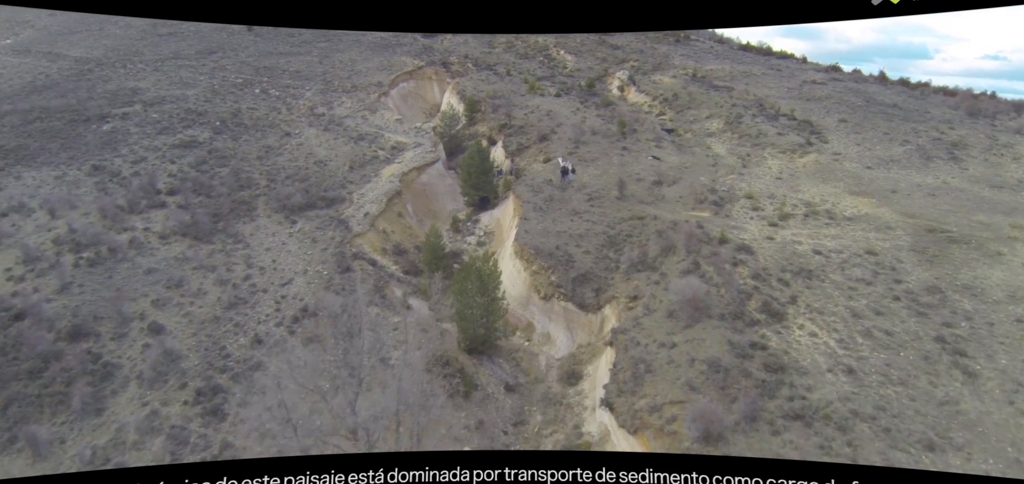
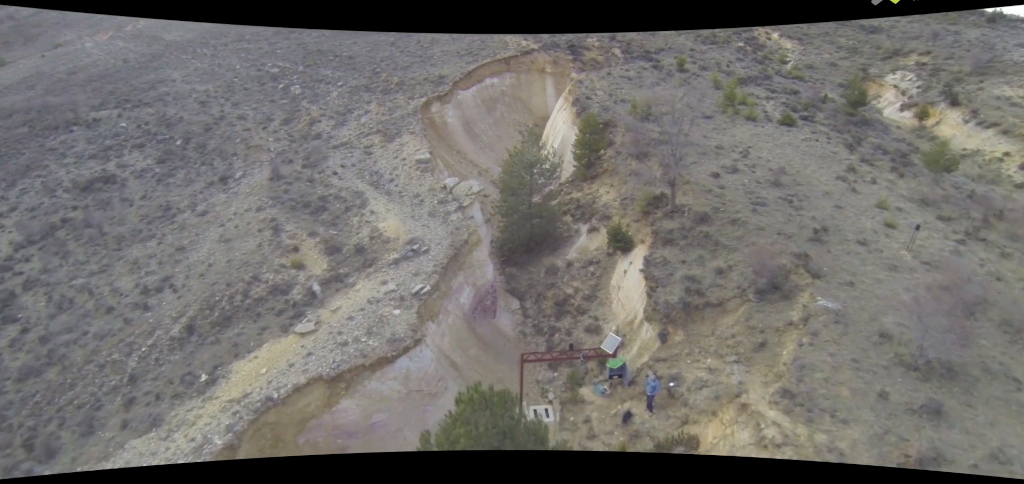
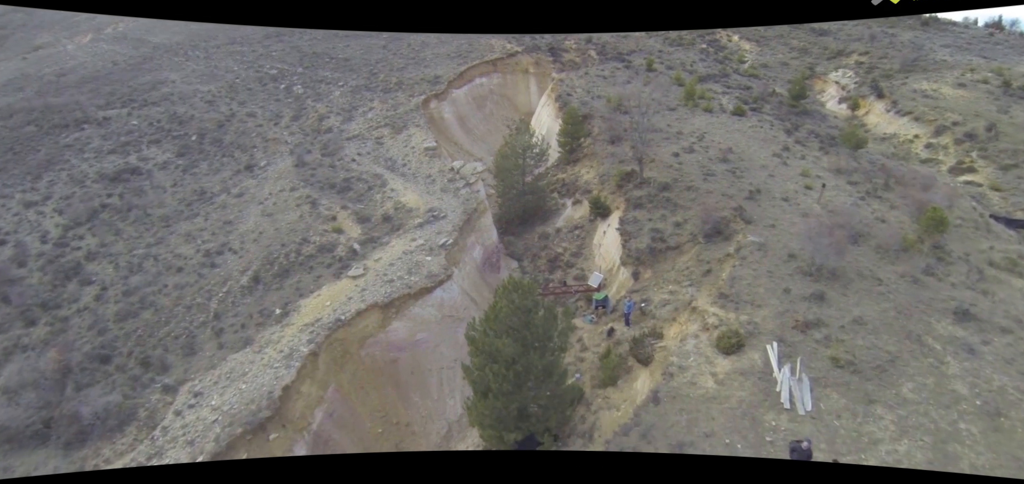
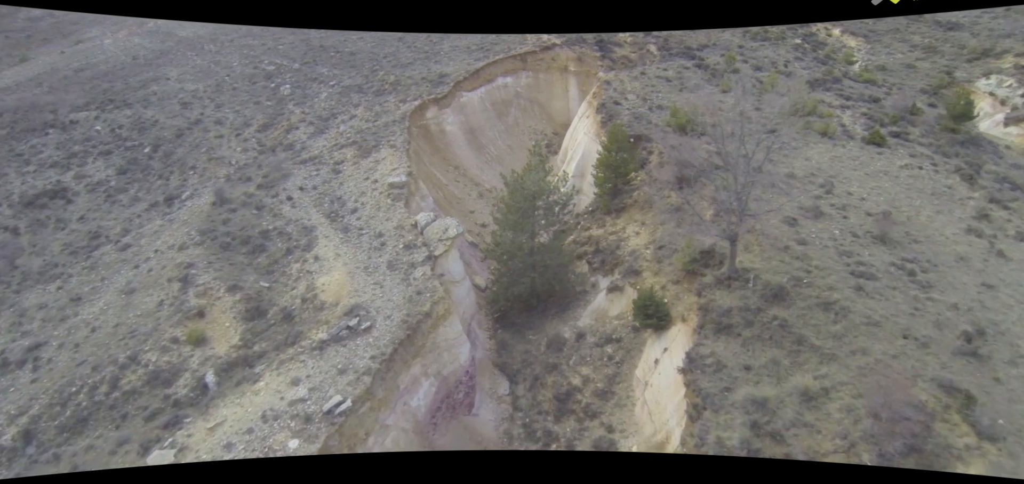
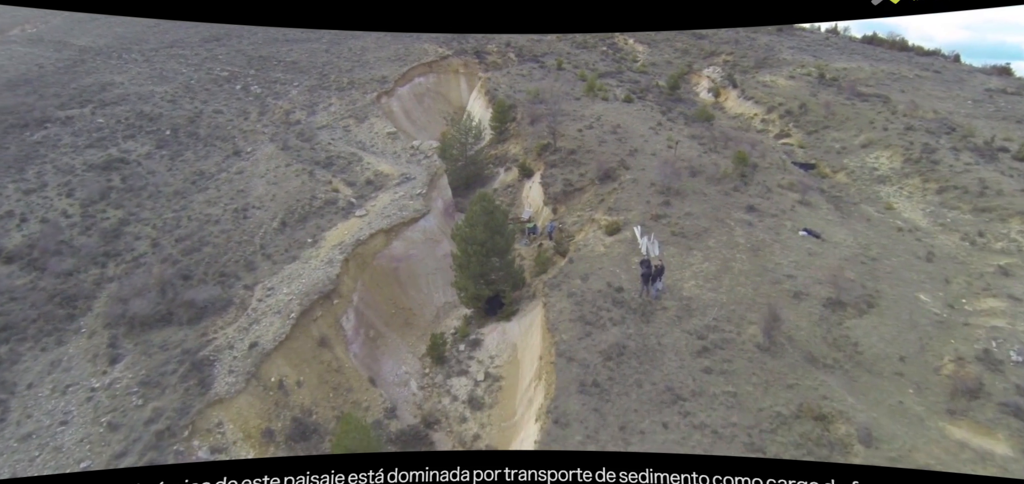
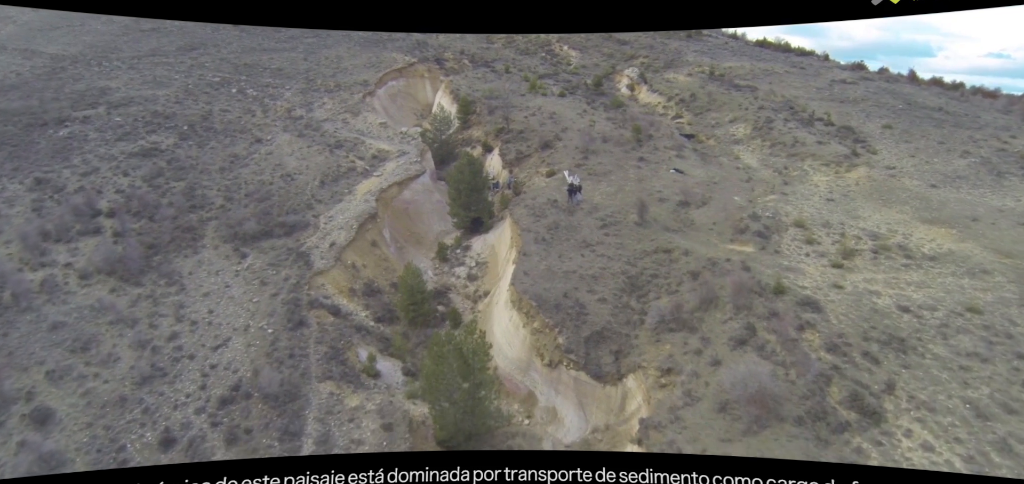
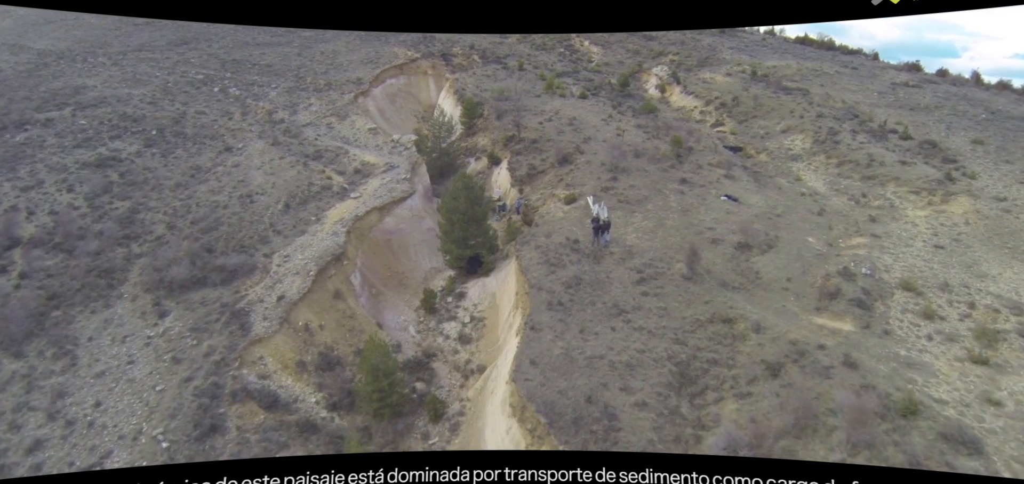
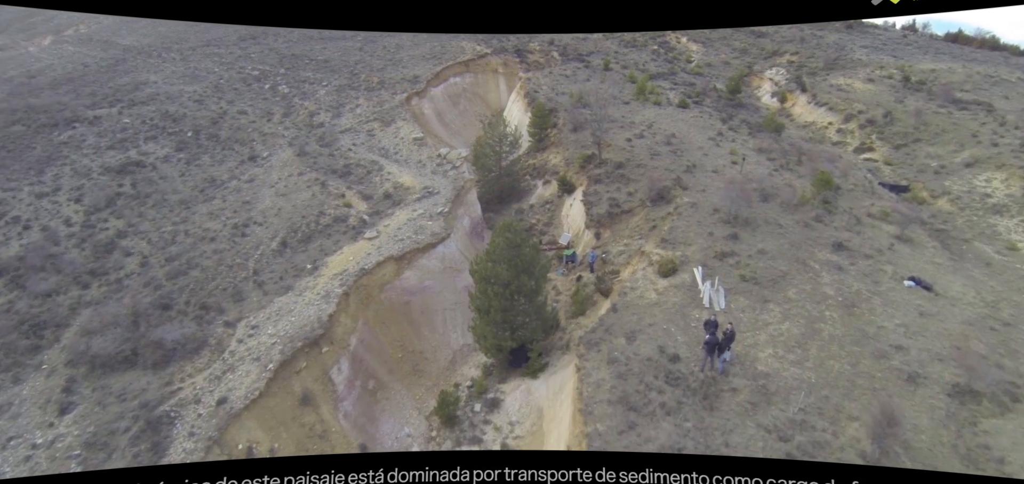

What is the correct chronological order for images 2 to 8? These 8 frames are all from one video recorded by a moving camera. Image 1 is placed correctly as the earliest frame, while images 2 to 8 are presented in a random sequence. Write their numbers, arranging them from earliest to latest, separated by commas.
6, 7, 5, 8, 3, 2, 4
